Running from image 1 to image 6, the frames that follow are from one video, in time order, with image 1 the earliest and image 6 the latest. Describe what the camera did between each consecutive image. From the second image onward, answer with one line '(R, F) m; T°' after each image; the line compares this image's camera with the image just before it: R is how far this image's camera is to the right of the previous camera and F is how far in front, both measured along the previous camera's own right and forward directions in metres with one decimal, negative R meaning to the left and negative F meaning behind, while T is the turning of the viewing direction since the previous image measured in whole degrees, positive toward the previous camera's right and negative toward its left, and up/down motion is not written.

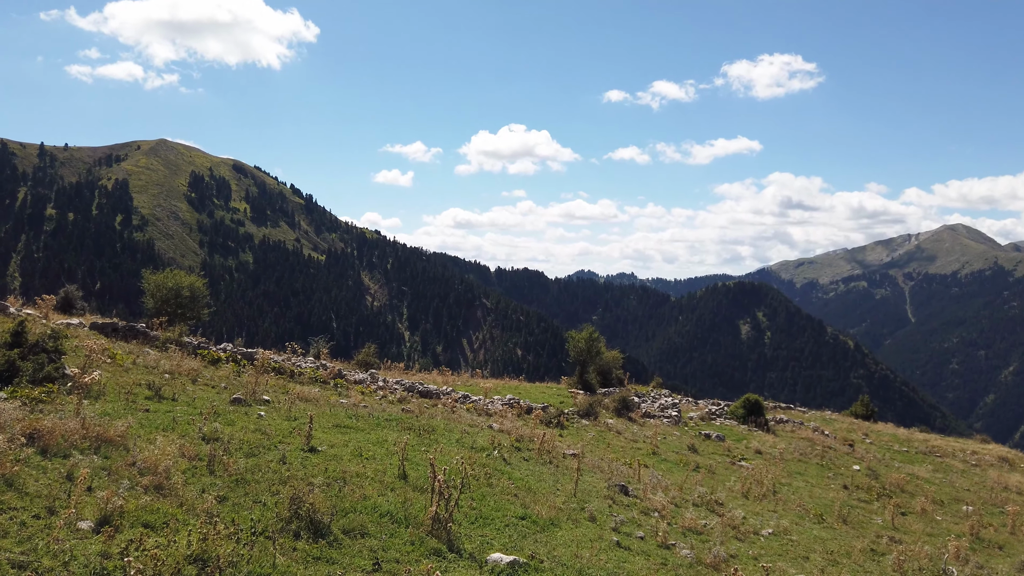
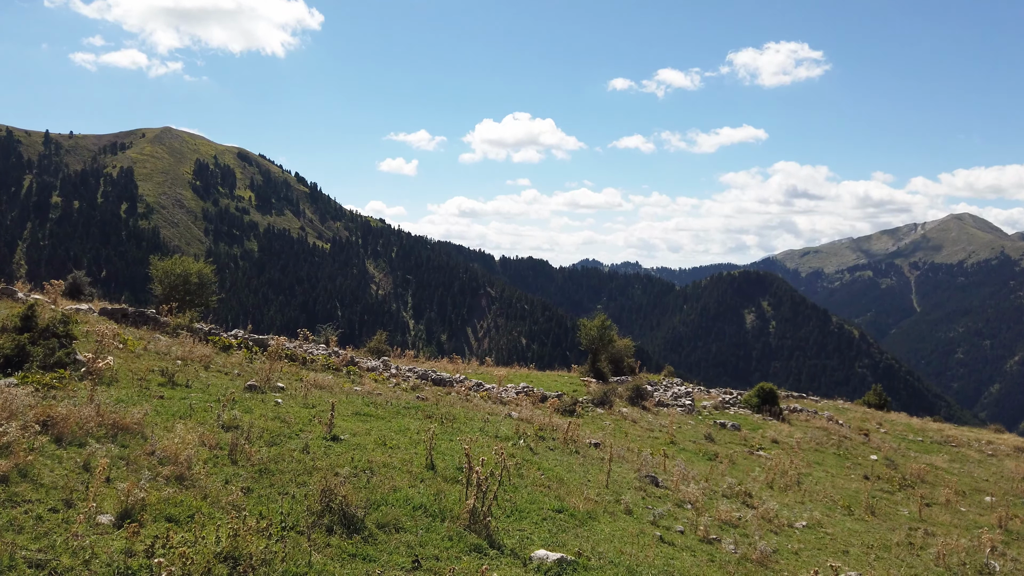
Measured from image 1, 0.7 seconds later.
(-0.4, +0.5) m; 0°
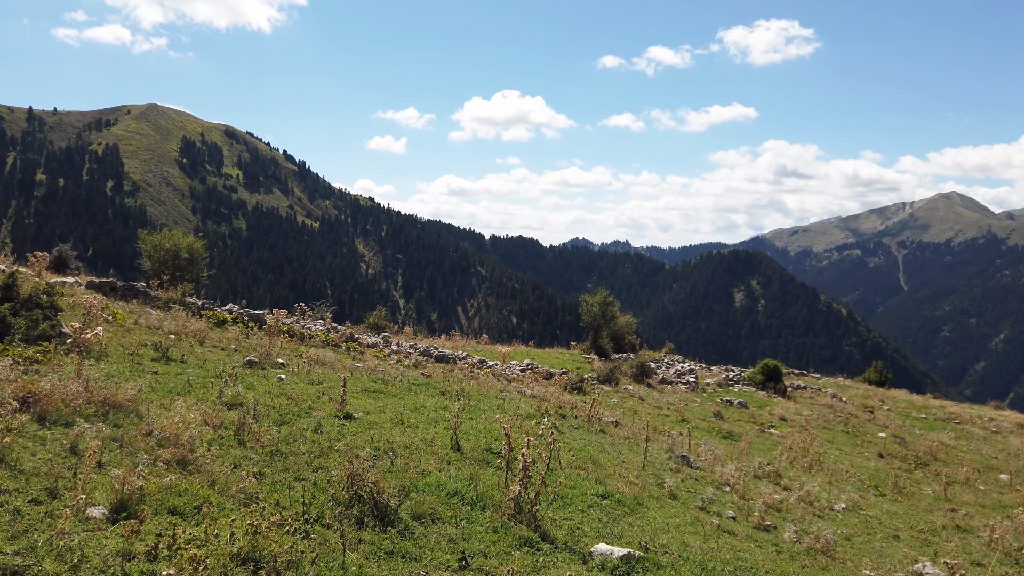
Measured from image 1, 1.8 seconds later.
(-0.5, +0.9) m; +1°
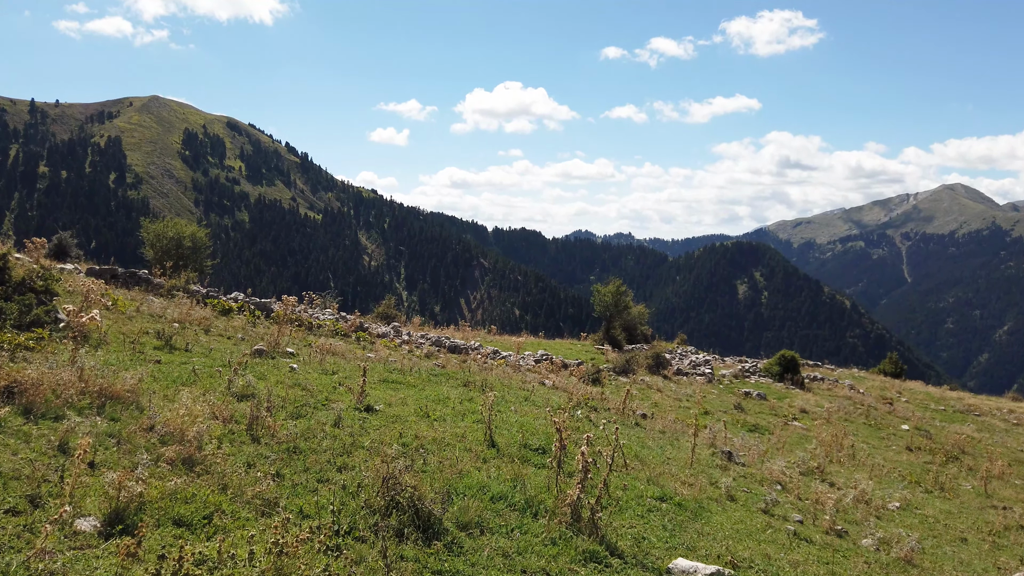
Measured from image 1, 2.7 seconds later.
(-0.4, +0.9) m; 0°
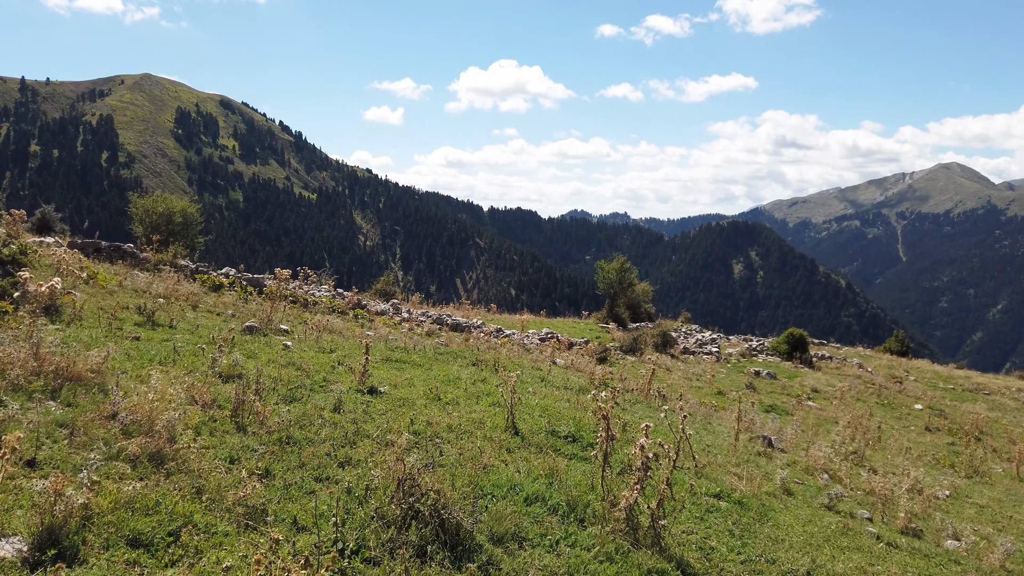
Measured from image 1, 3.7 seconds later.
(-0.3, +1.0) m; 0°
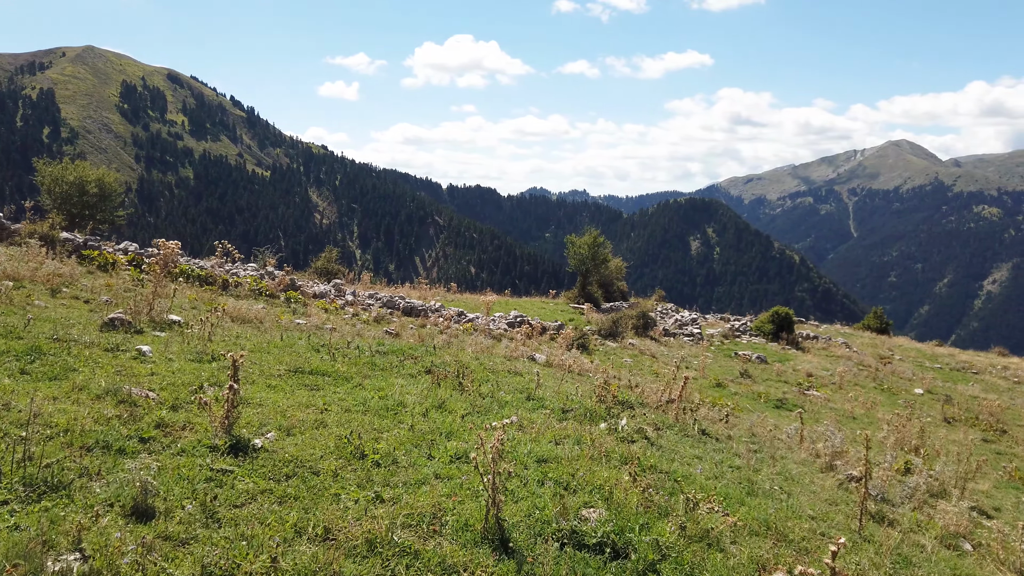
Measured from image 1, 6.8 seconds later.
(-0.1, +3.4) m; +3°
